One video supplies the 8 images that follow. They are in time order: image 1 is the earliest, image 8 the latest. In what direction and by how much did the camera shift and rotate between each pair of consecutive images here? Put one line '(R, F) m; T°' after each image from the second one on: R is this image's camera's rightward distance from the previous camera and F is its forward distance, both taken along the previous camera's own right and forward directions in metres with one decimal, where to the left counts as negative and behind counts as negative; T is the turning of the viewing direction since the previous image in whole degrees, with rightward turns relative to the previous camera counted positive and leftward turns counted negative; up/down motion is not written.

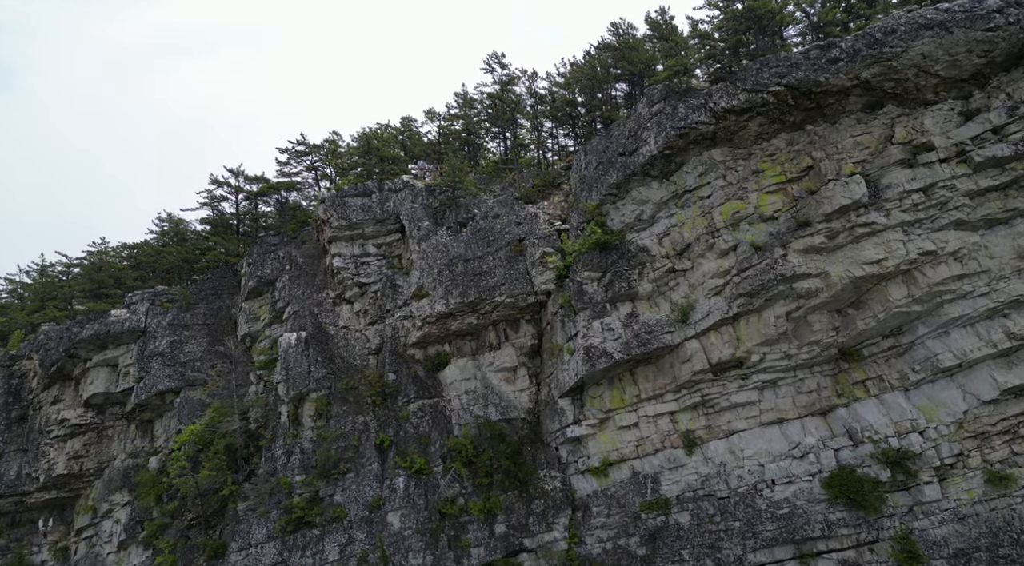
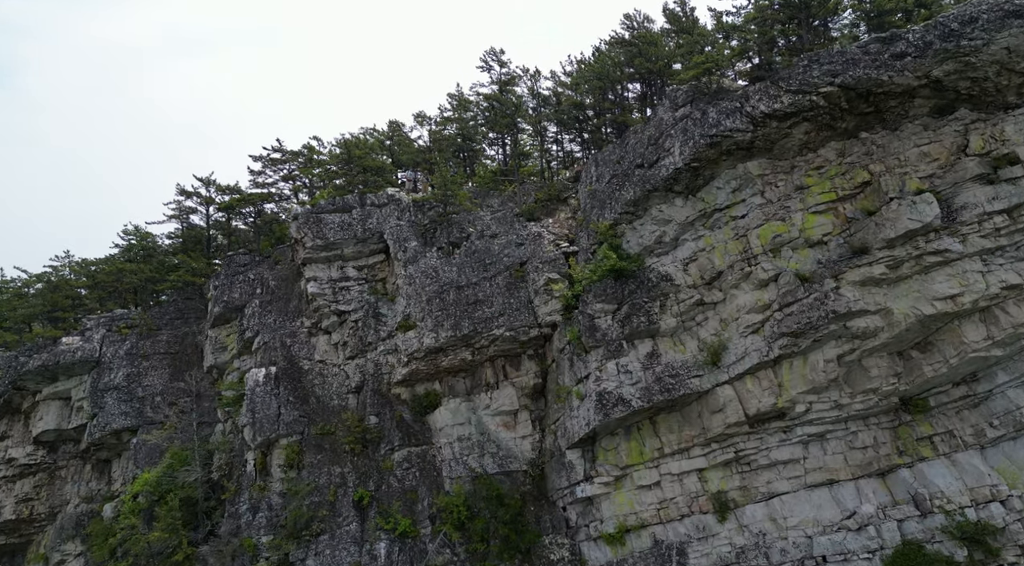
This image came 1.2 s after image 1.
(-0.1, +3.9) m; 0°
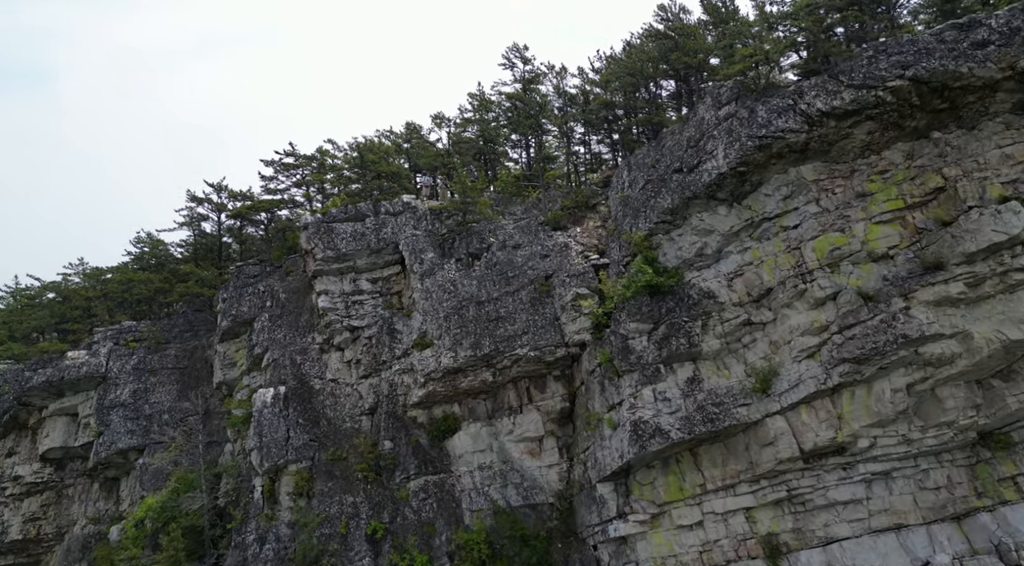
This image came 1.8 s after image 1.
(0.0, +2.1) m; -2°
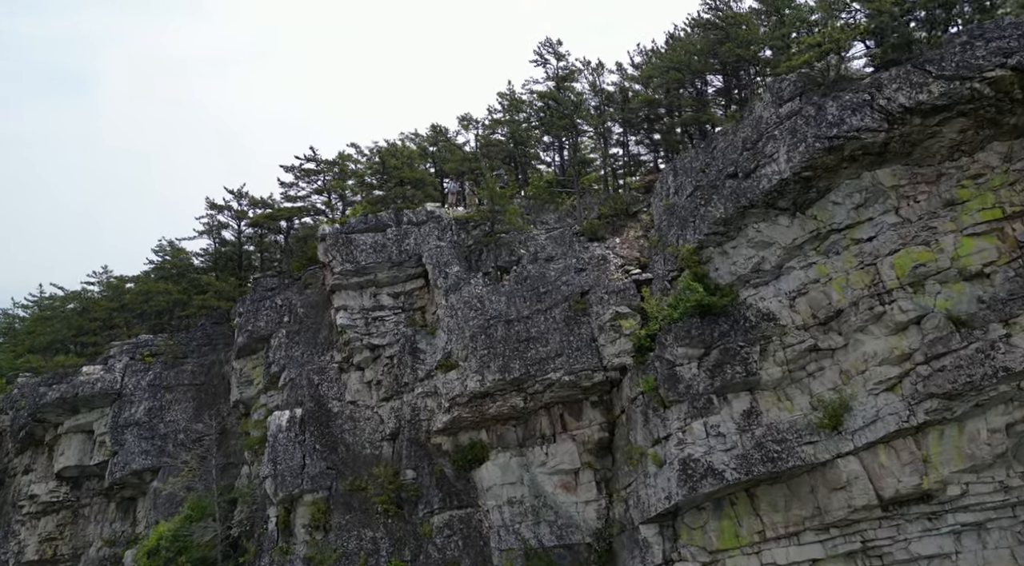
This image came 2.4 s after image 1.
(0.0, +2.1) m; -3°
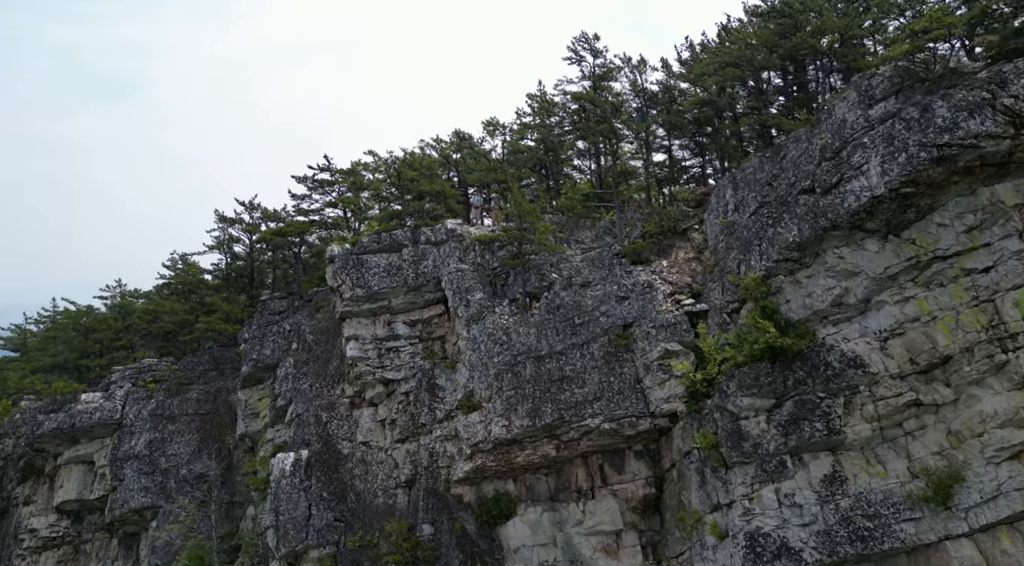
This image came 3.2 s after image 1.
(0.0, +2.9) m; -2°
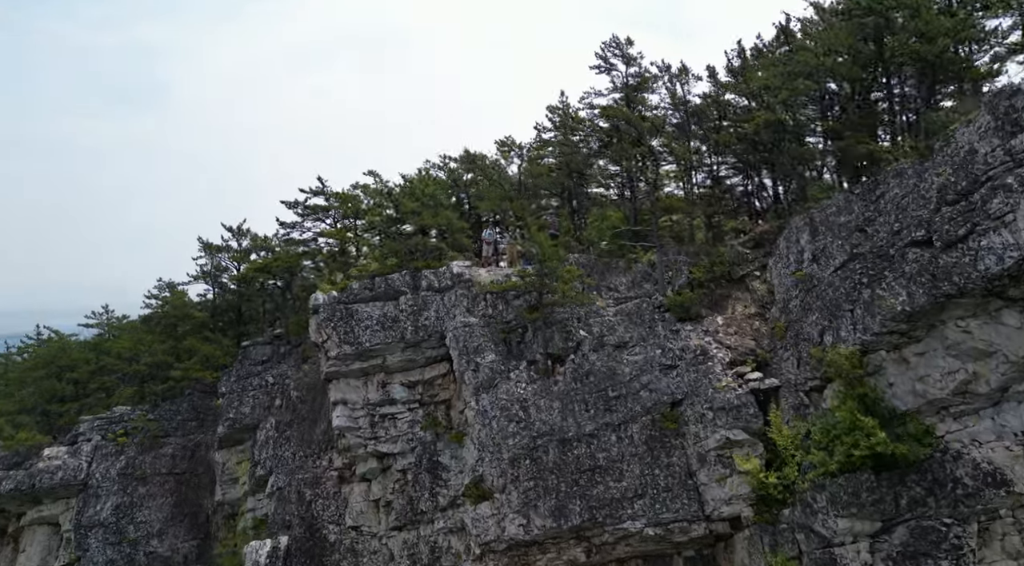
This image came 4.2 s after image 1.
(-0.1, +3.7) m; -1°
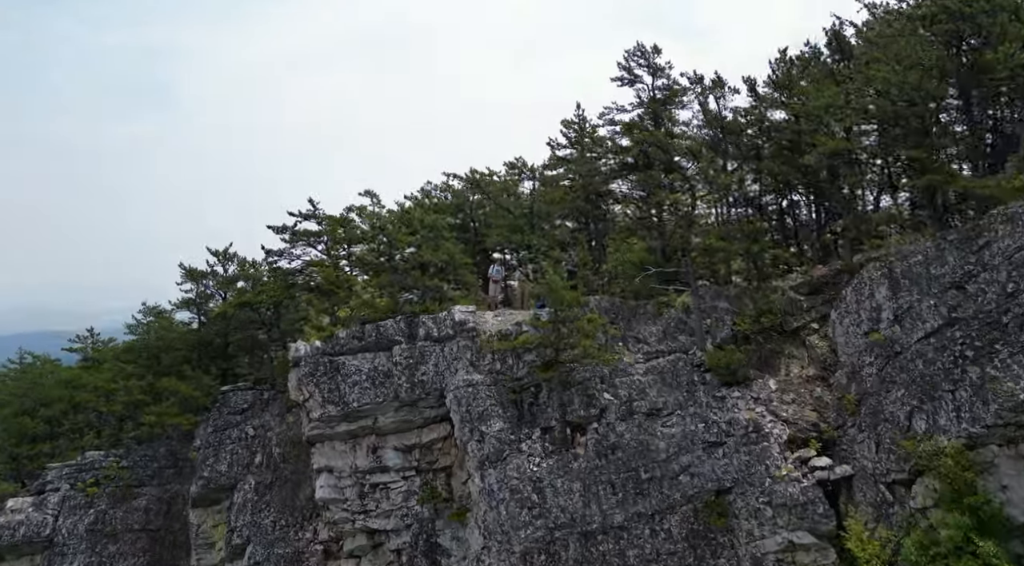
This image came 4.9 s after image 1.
(-0.1, +2.6) m; -1°
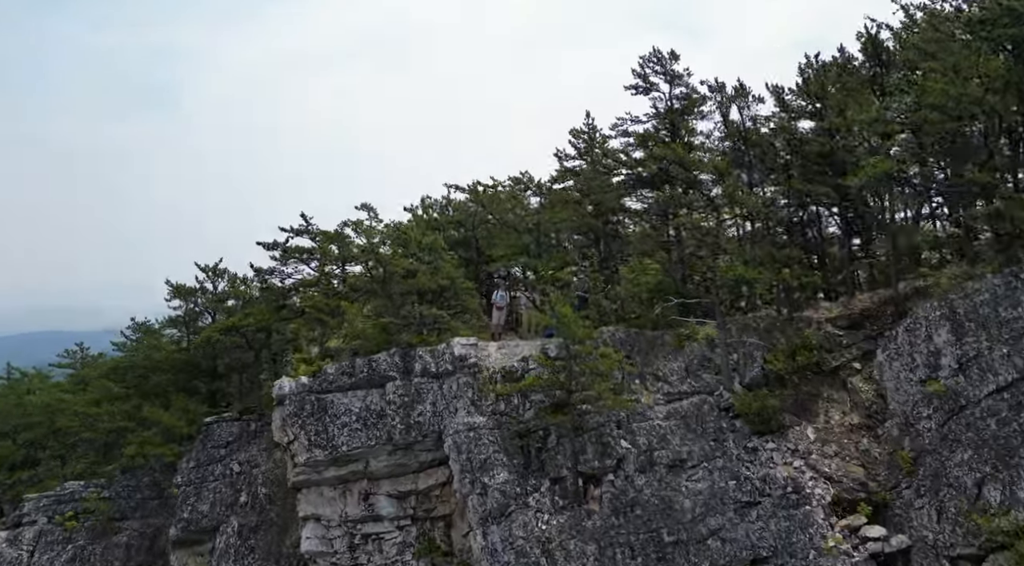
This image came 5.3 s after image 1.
(0.0, +1.5) m; 0°
